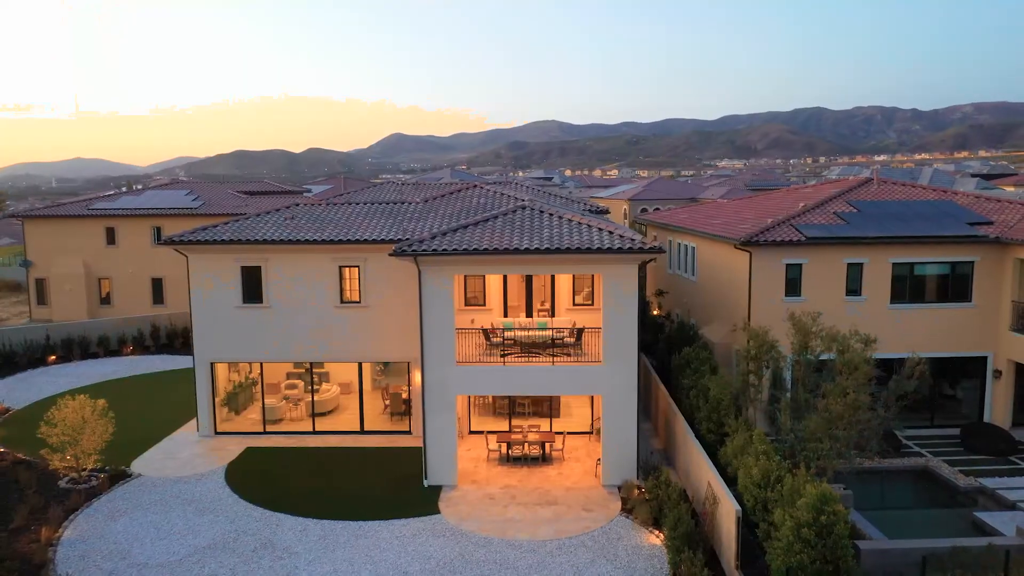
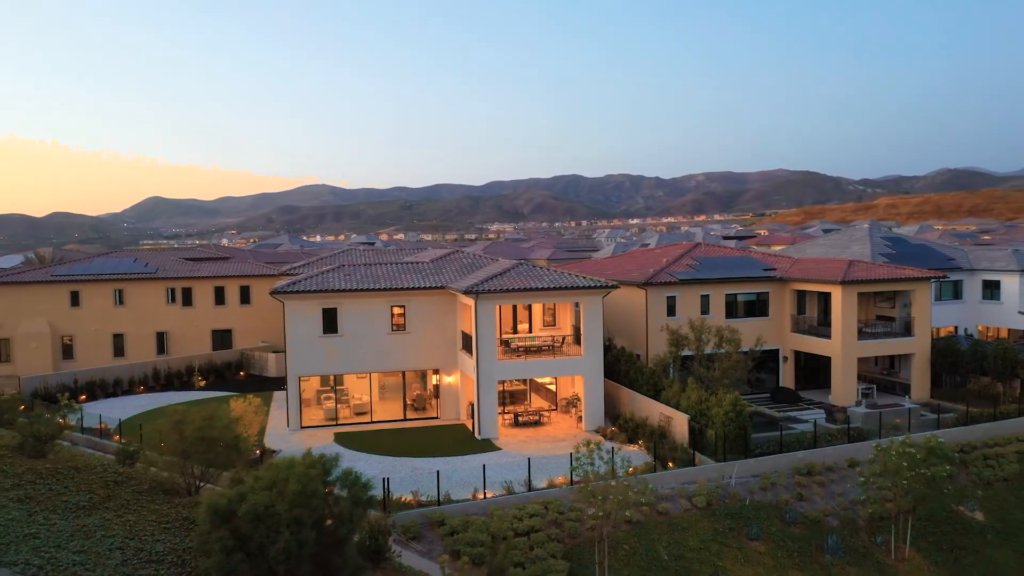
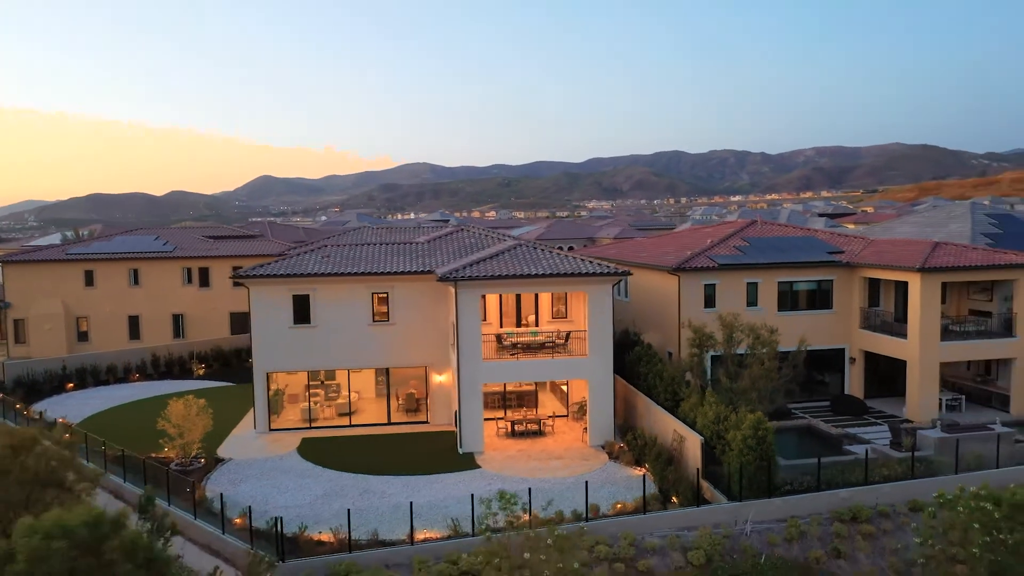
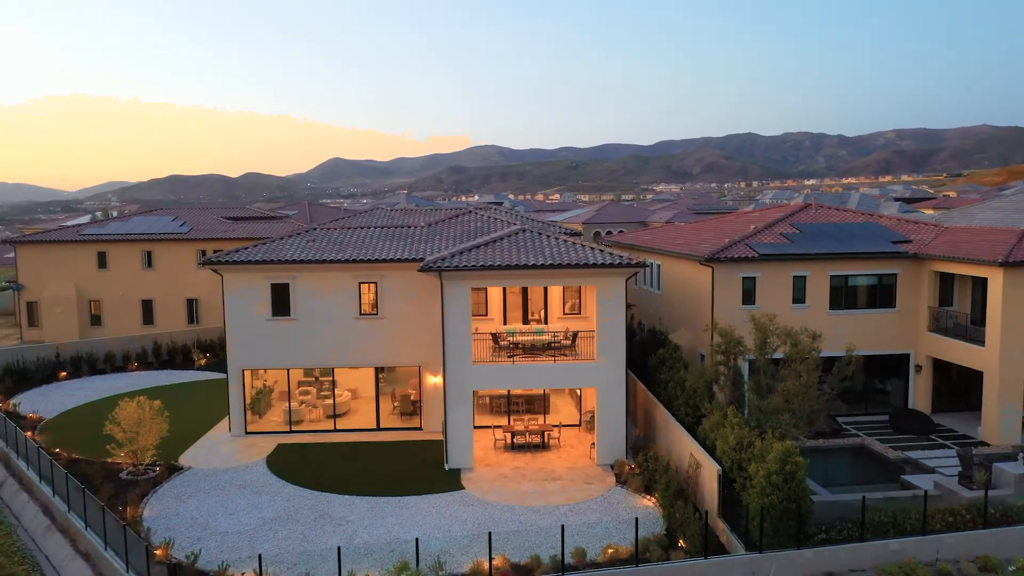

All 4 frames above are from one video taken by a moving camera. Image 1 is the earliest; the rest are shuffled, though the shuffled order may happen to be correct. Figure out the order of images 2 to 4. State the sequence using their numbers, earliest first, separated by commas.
4, 3, 2
